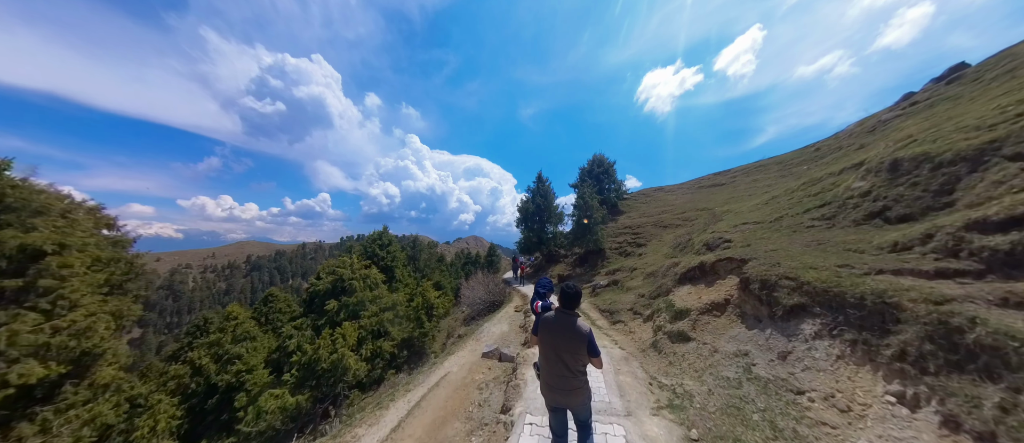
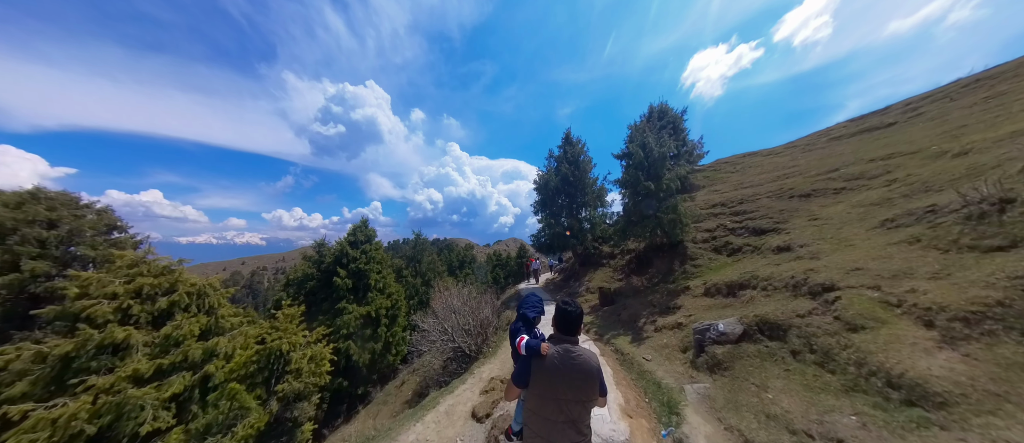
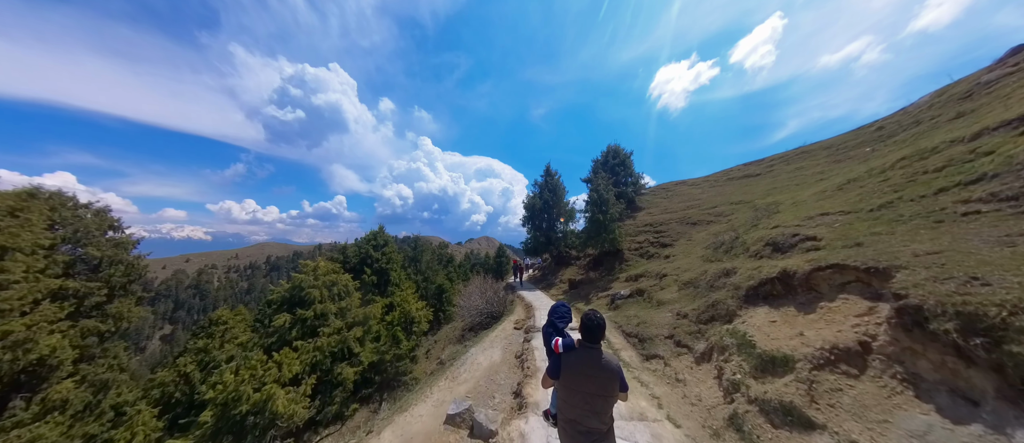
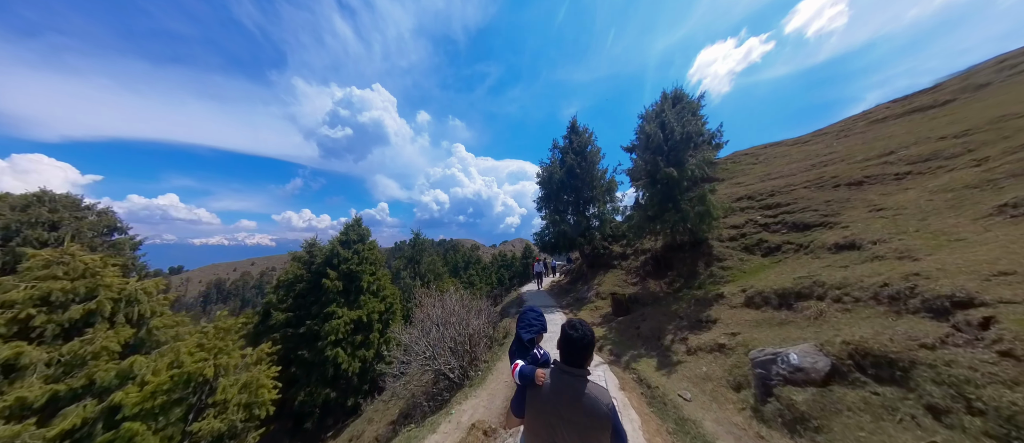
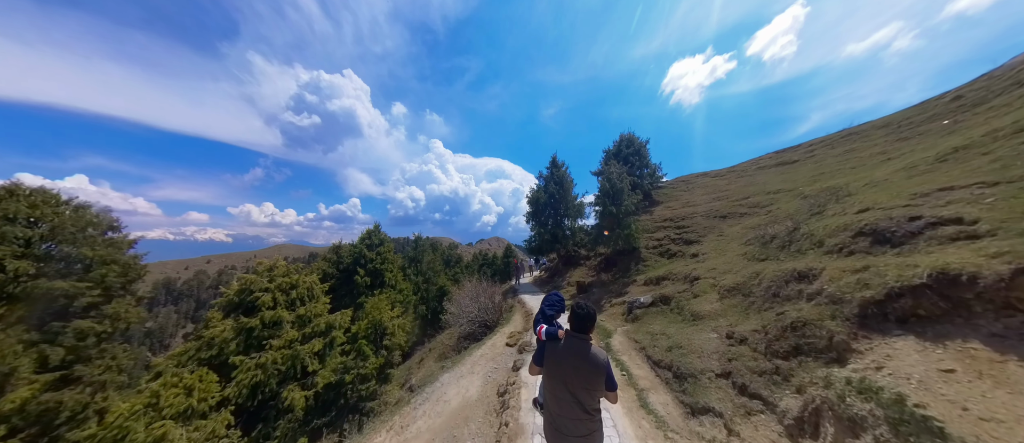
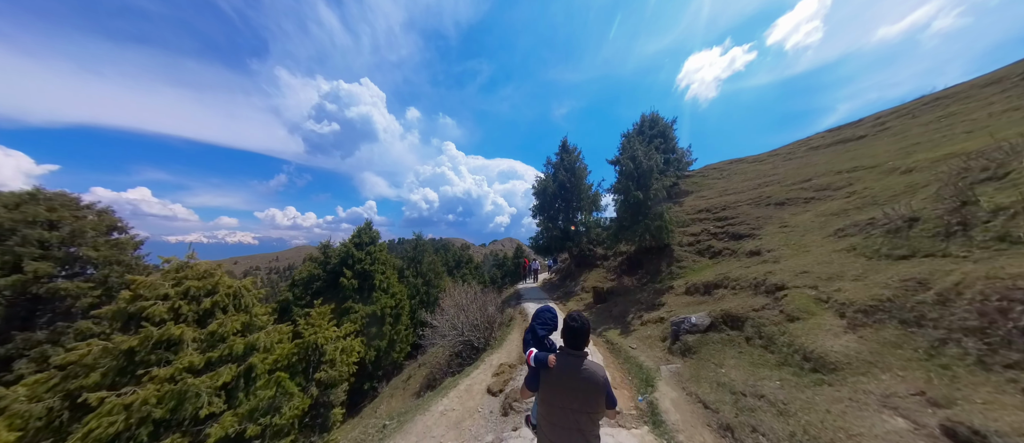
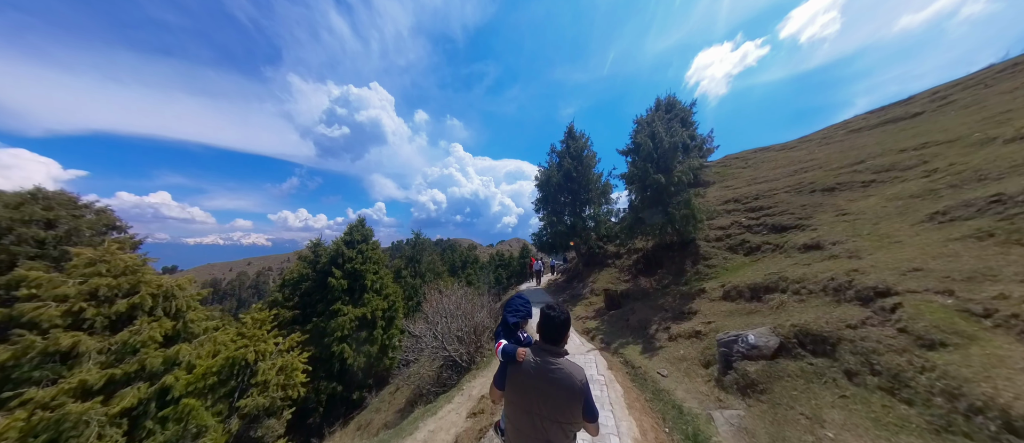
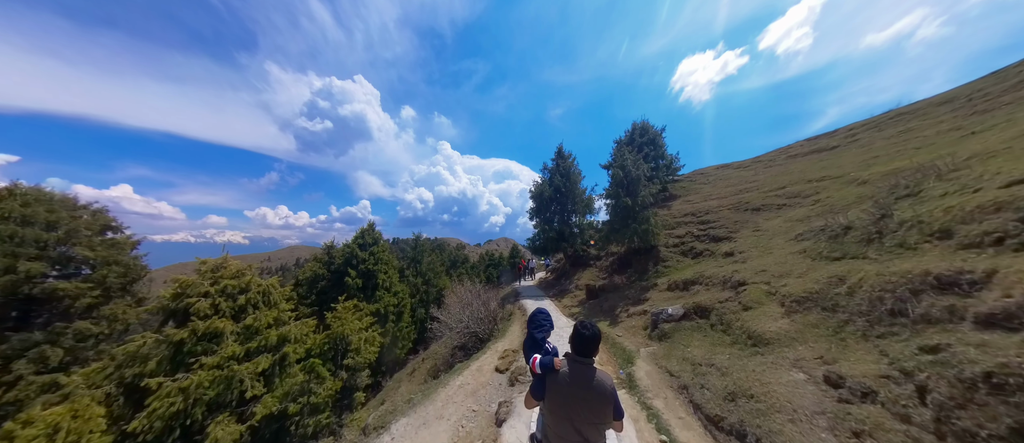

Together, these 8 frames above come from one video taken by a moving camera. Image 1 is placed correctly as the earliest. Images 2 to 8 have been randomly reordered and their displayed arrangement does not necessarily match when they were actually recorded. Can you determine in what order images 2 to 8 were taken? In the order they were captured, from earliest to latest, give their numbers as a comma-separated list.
3, 5, 8, 6, 2, 7, 4
